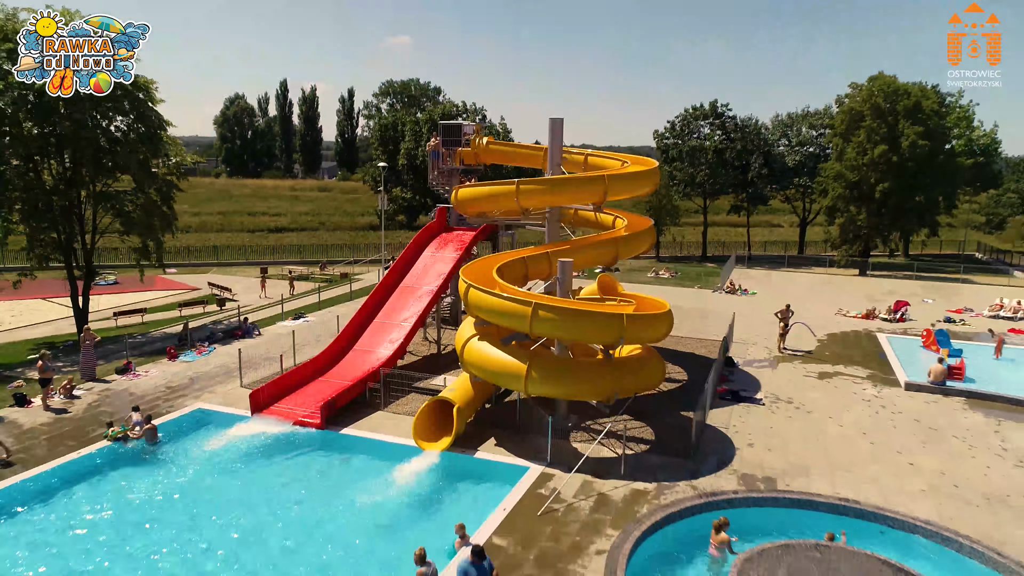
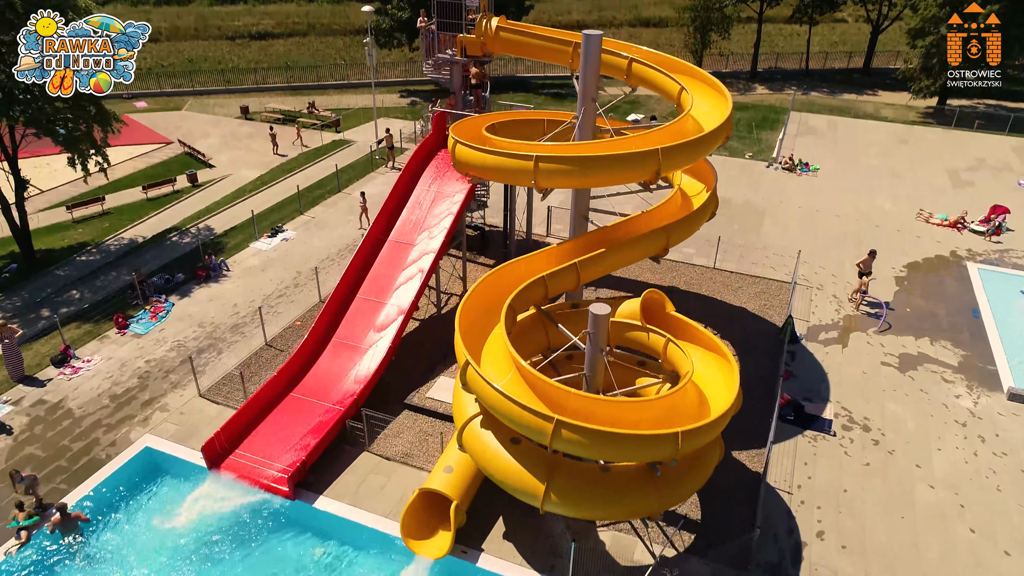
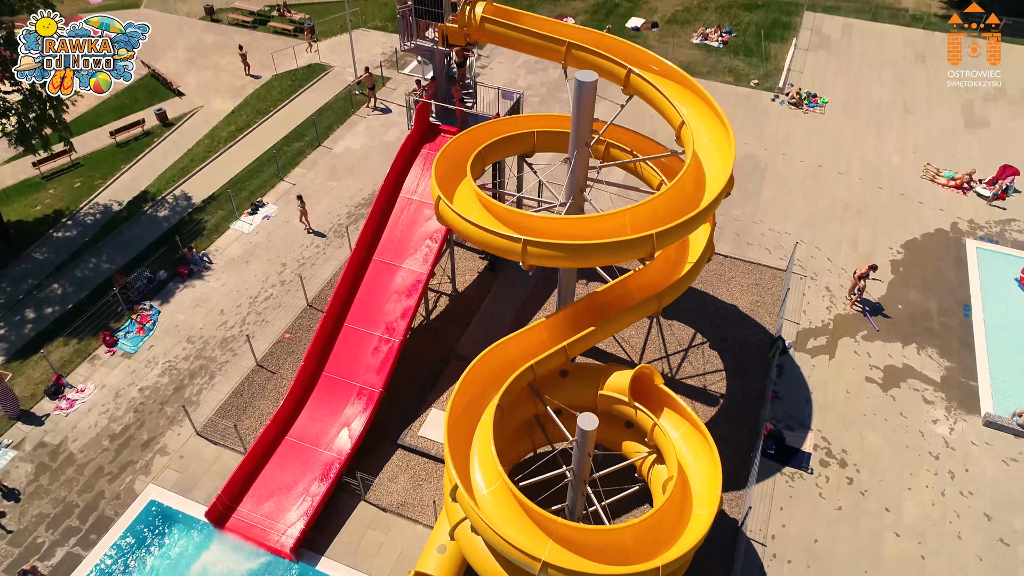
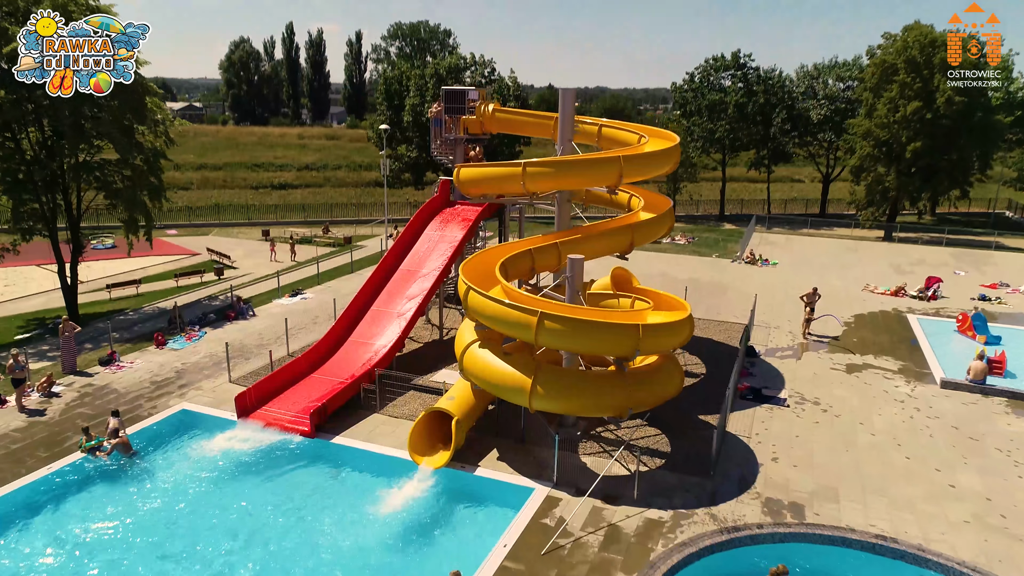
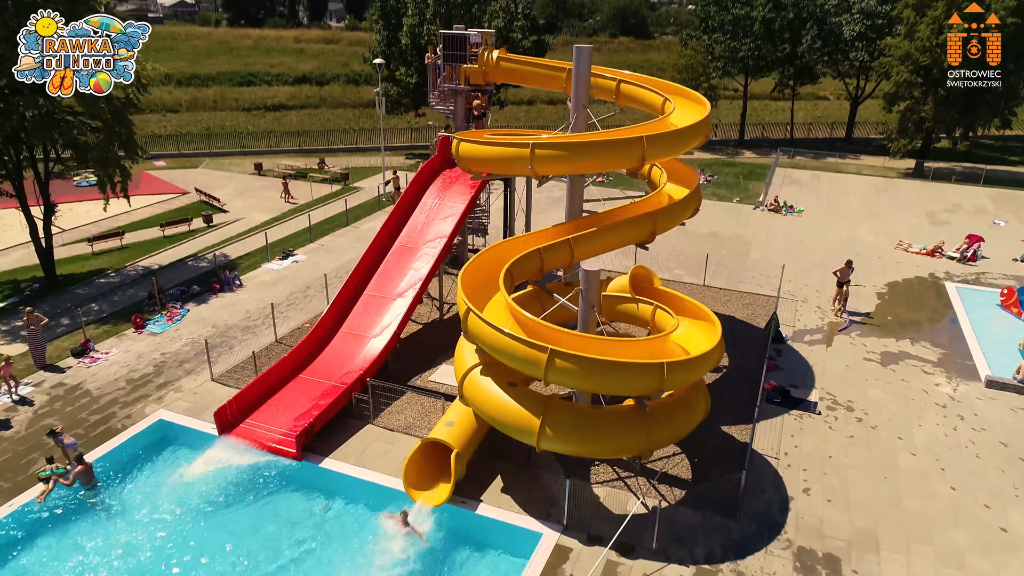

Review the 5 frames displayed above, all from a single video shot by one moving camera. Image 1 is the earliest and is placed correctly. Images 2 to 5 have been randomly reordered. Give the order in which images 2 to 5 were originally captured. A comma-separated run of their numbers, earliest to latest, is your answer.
4, 5, 2, 3
